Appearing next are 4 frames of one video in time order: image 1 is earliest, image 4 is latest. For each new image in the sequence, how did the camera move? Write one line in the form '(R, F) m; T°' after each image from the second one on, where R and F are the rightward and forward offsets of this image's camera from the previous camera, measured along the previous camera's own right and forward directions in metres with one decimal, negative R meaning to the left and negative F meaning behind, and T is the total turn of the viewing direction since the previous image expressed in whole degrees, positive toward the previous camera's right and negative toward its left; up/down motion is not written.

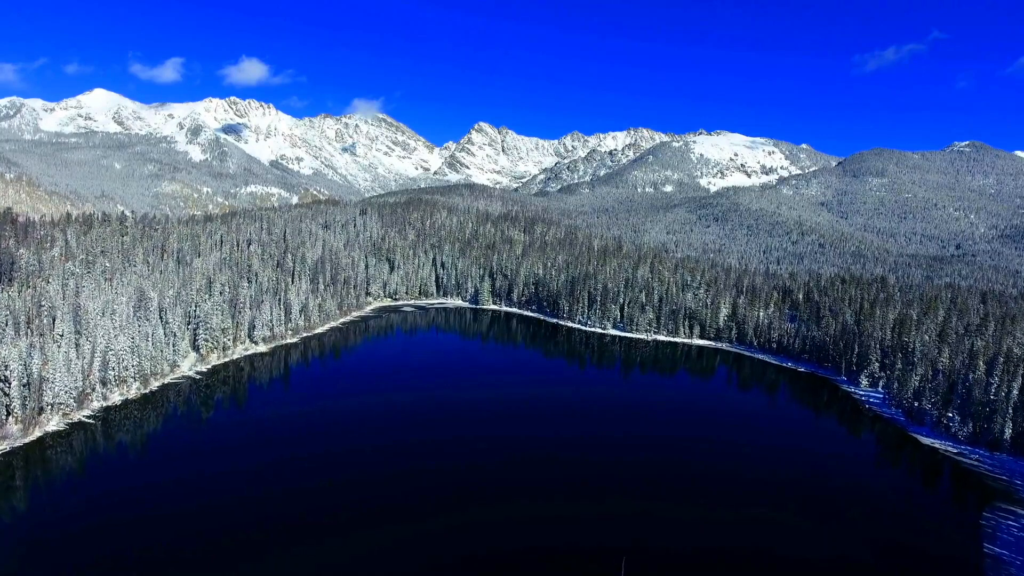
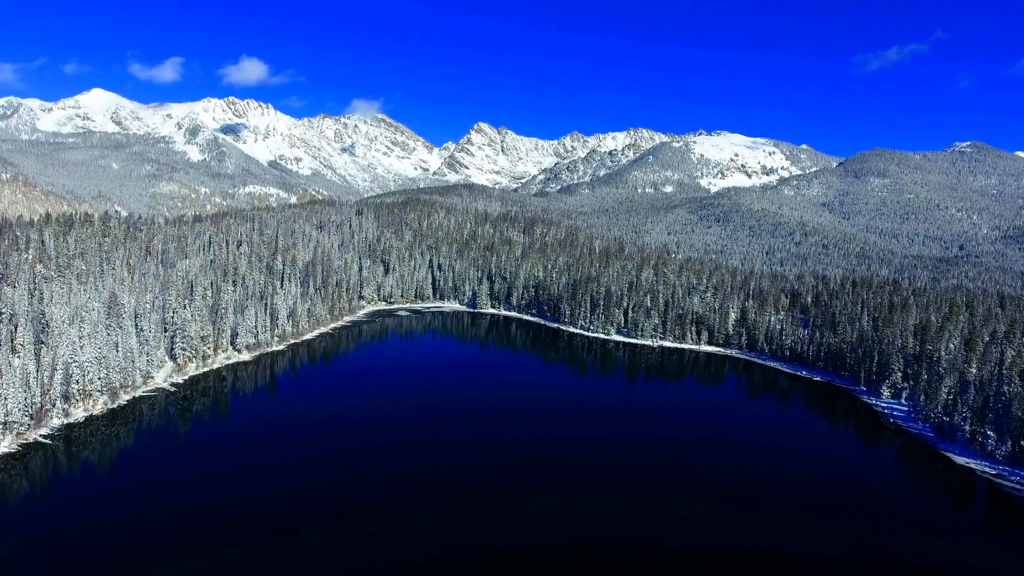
(+0.1, +5.2) m; 0°
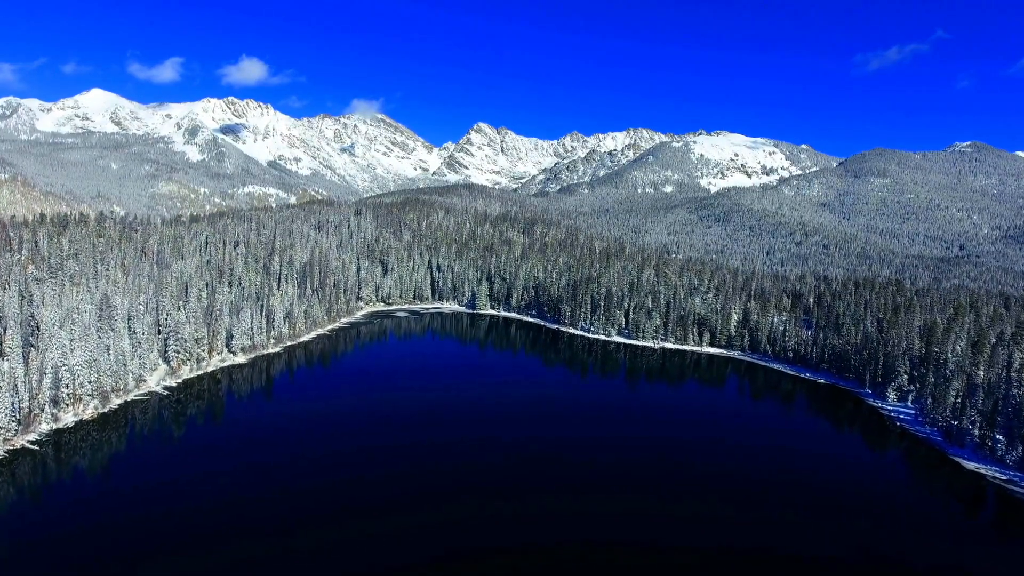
(0.0, +1.3) m; 0°
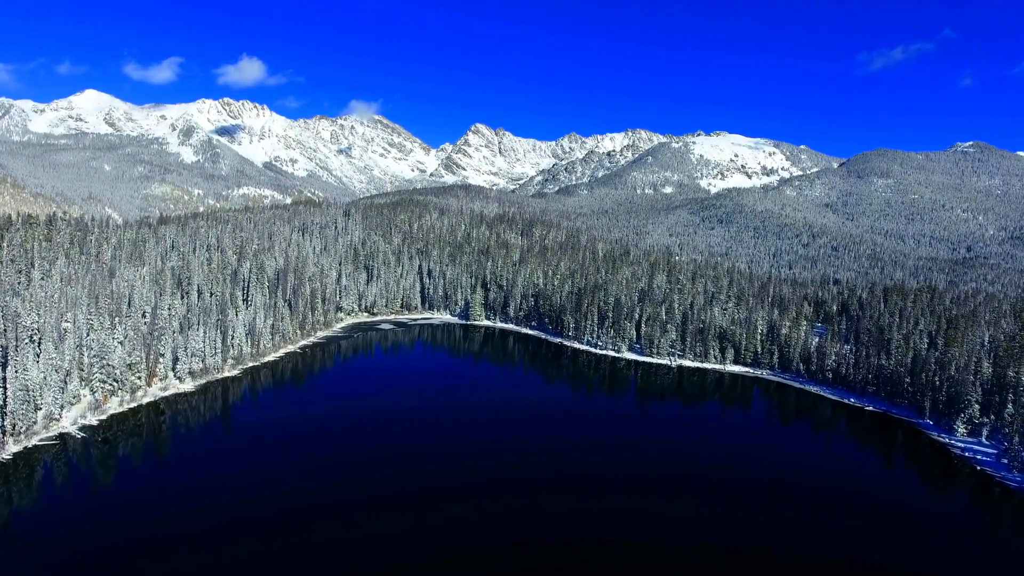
(+0.1, +12.6) m; 0°
